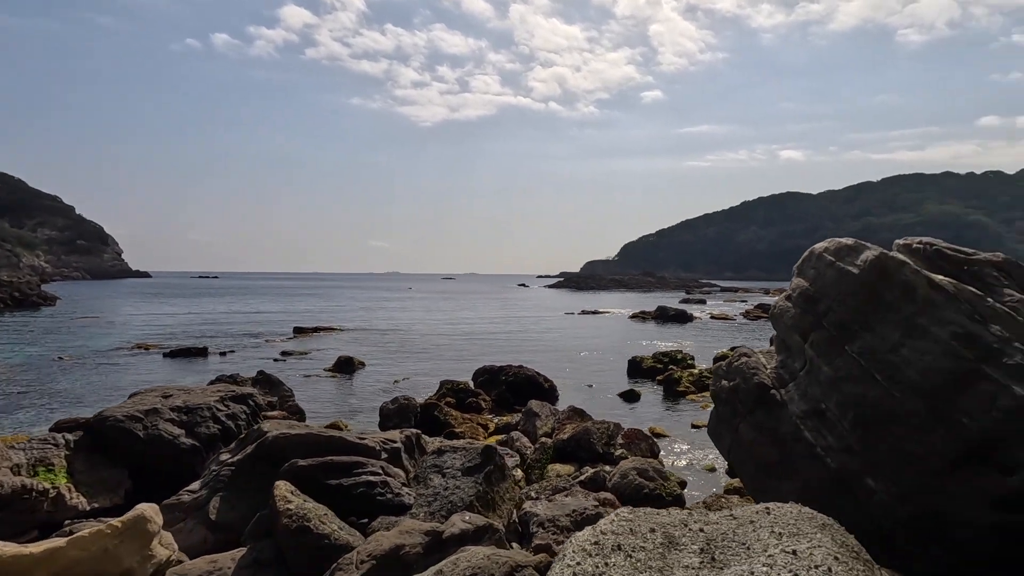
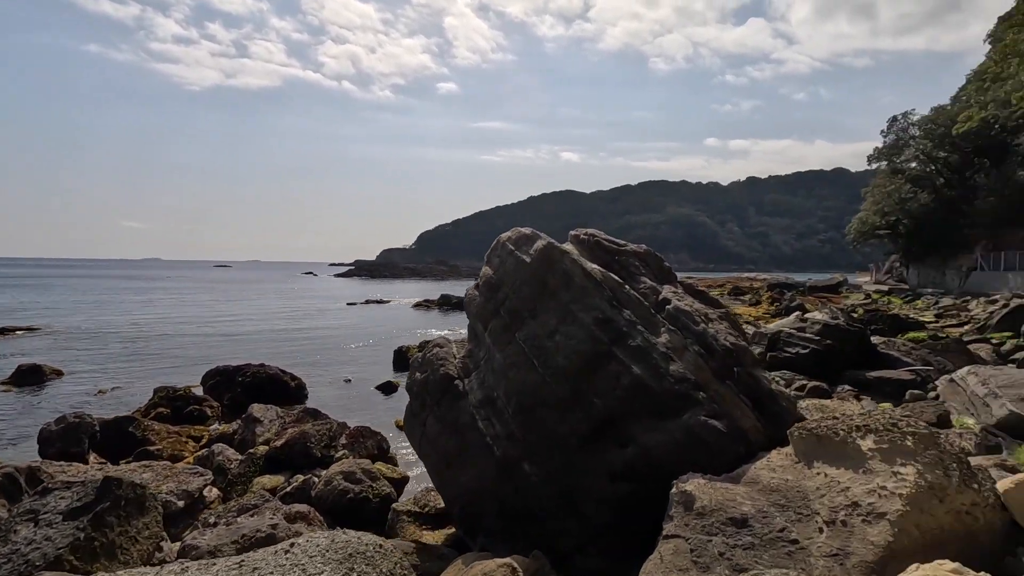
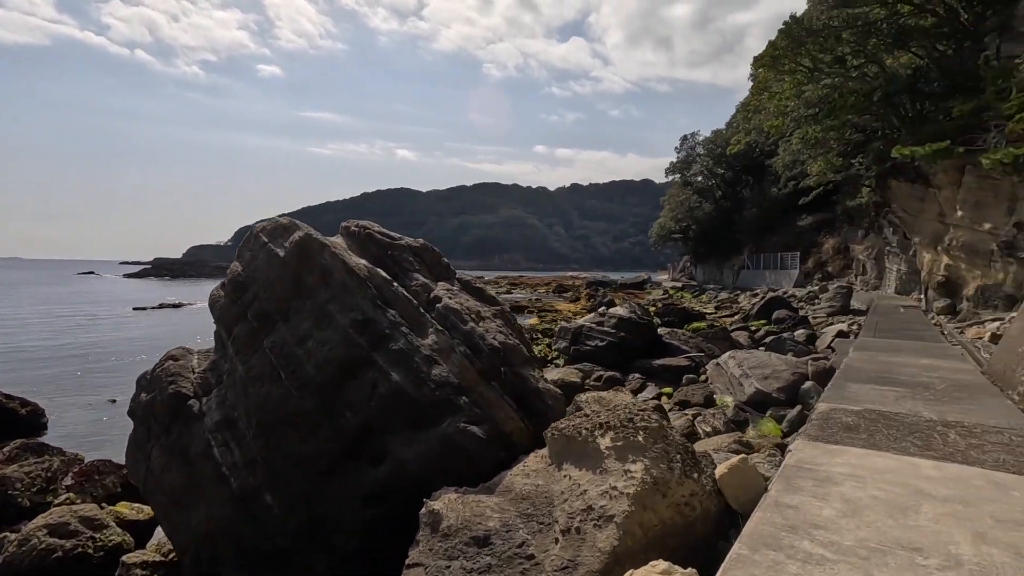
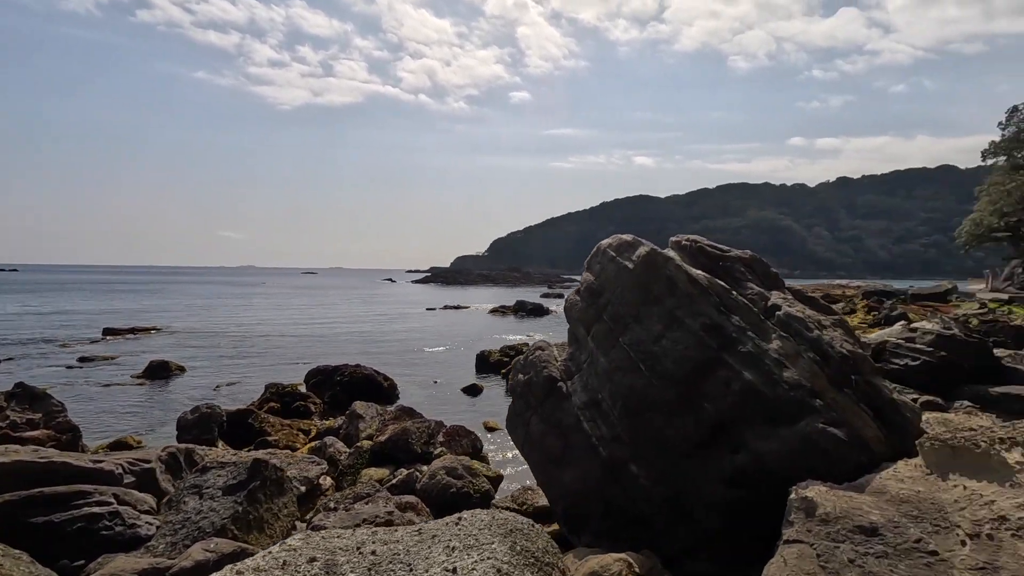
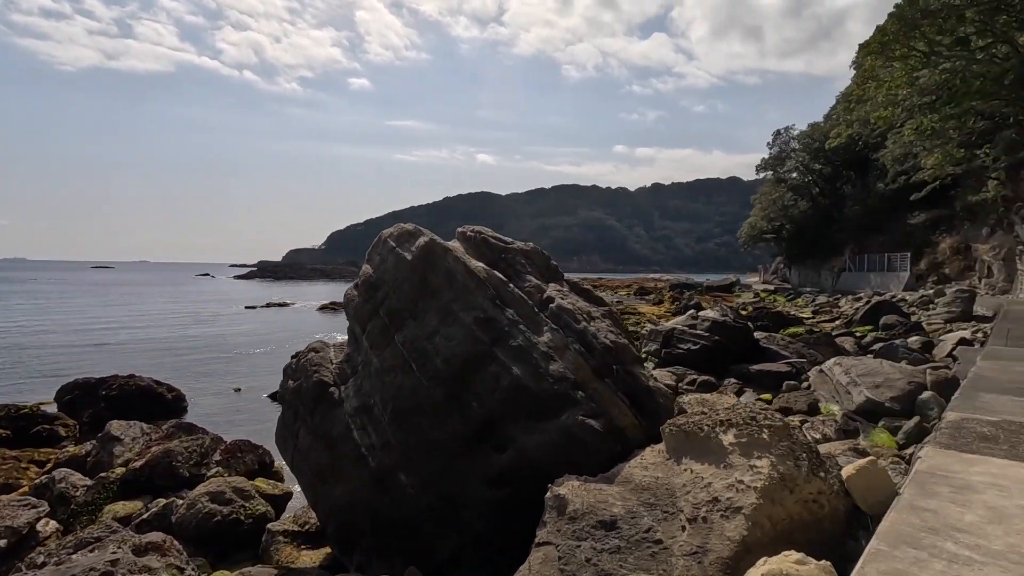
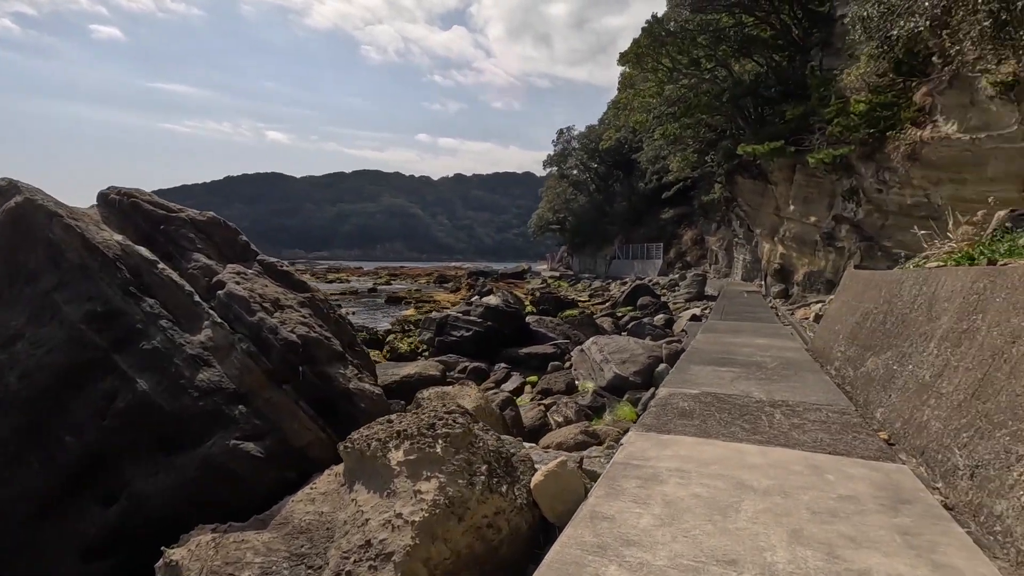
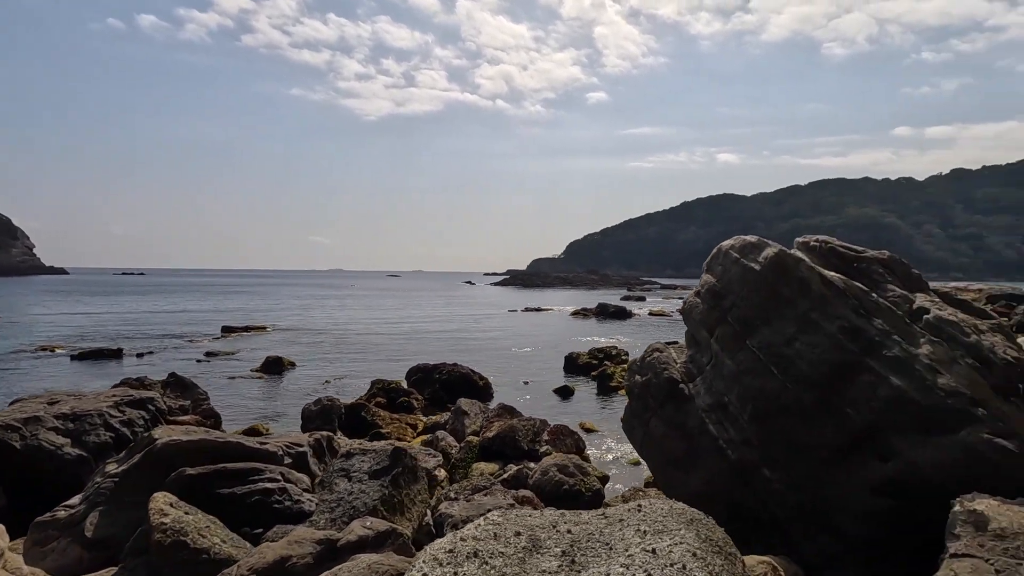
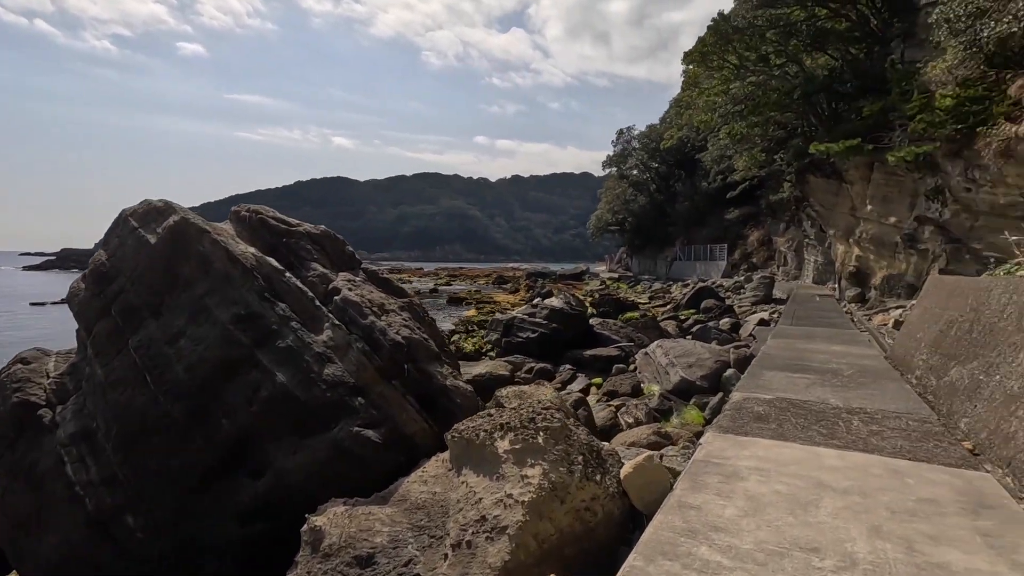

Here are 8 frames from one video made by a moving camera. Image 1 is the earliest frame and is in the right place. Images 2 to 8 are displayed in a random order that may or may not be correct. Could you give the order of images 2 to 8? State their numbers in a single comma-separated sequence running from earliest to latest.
7, 4, 2, 5, 3, 8, 6
